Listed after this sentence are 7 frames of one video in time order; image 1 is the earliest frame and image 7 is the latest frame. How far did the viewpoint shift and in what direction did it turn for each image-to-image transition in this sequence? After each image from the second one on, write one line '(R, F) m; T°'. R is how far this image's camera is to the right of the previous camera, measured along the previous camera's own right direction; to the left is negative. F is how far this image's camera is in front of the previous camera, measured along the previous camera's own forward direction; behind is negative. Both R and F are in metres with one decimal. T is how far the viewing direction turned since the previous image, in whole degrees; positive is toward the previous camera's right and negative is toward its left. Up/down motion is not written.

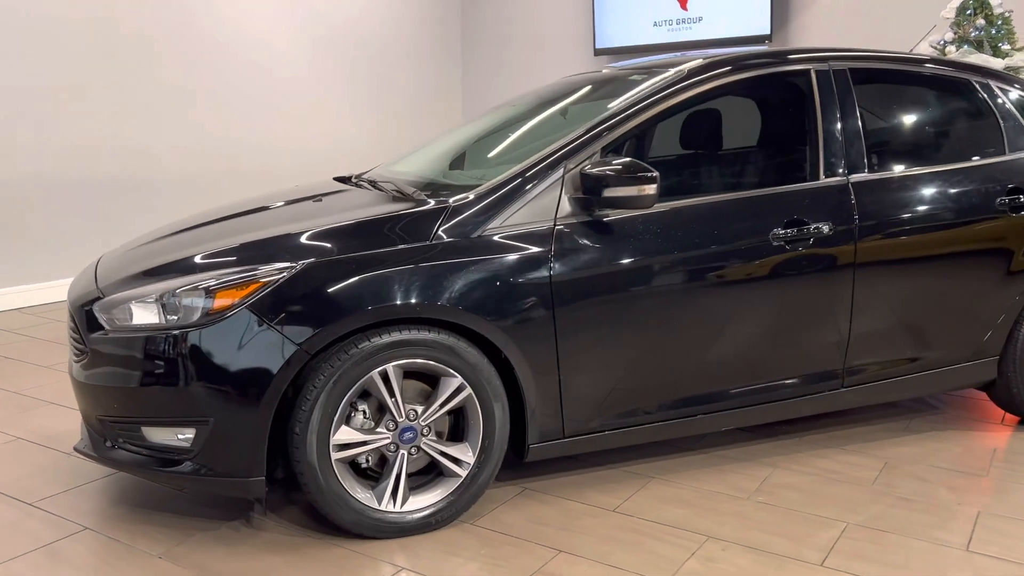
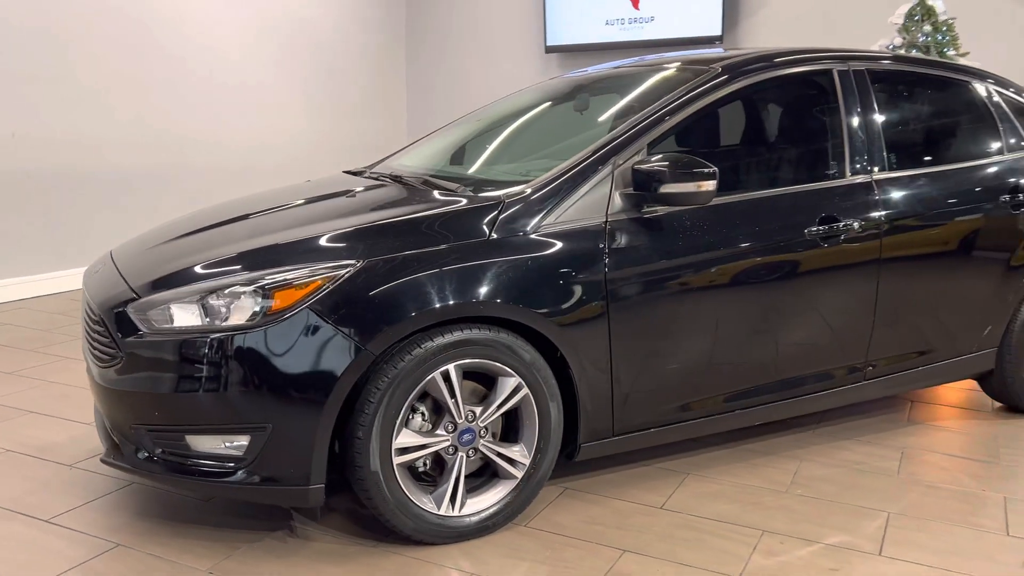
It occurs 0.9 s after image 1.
(-0.4, +0.1) m; +6°
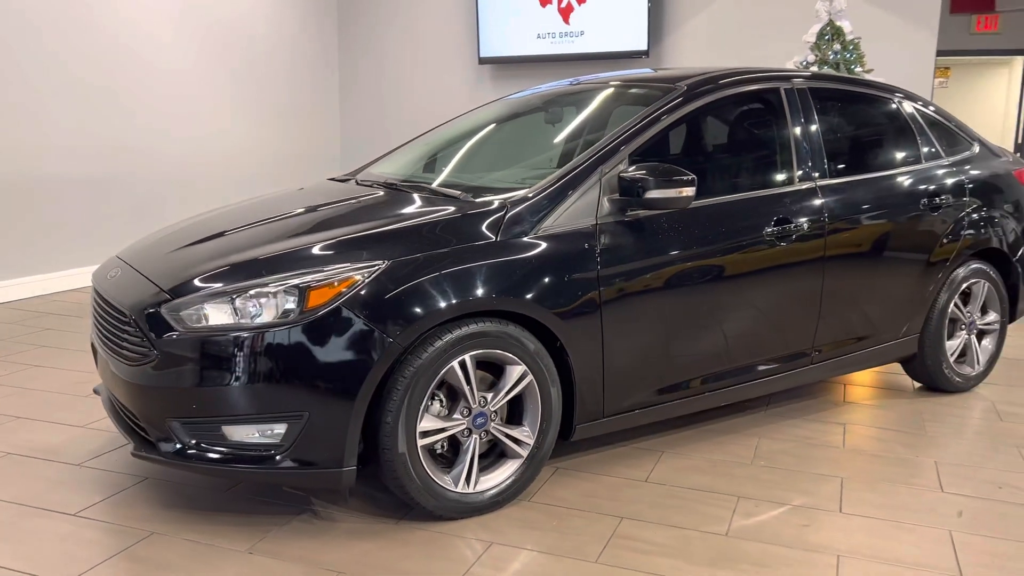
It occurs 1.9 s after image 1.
(-0.3, -0.2) m; +6°
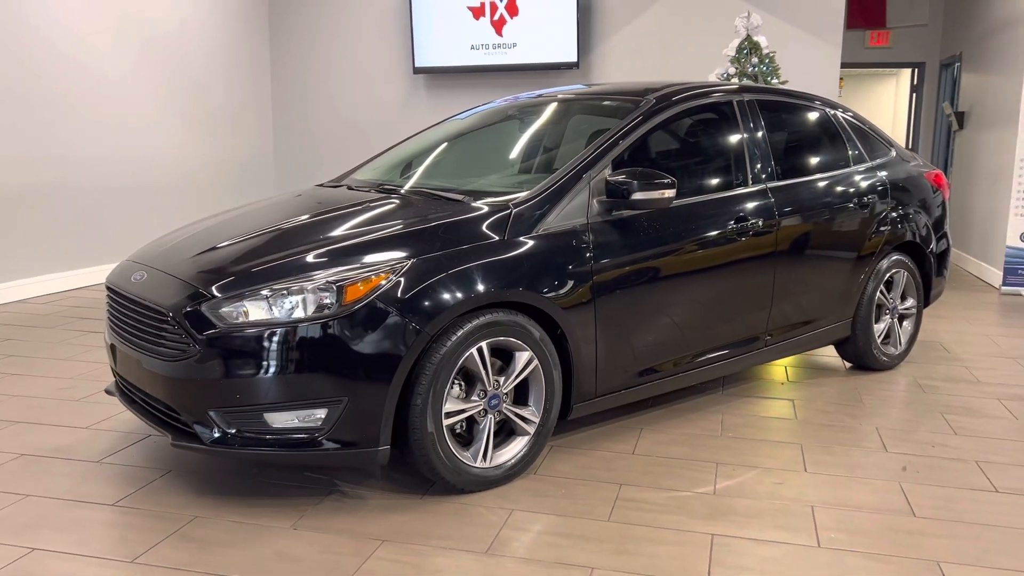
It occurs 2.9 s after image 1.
(-0.3, -0.2) m; +6°
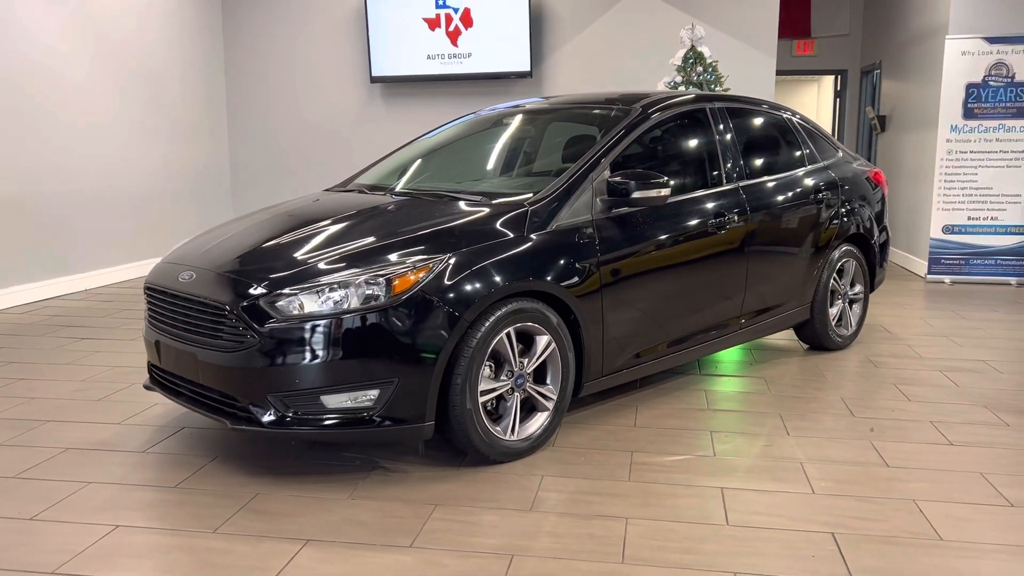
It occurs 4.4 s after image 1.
(-0.3, -0.3) m; +5°
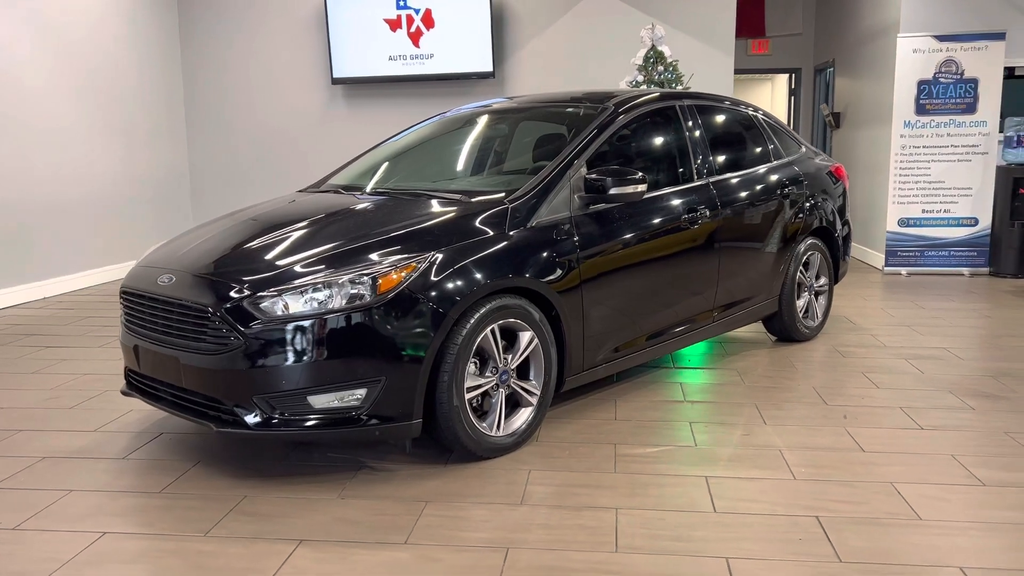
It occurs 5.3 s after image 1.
(-0.1, 0.0) m; +3°
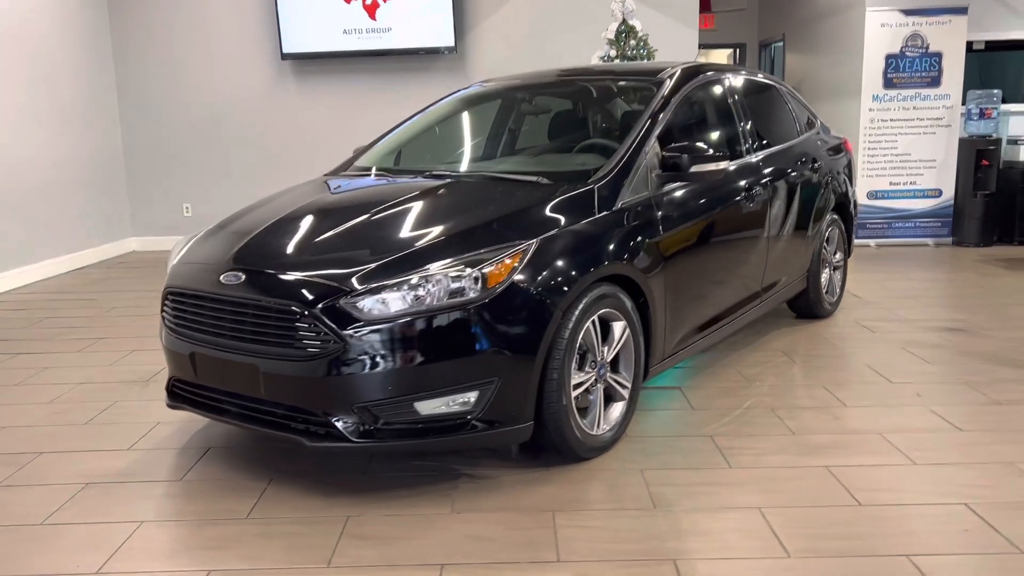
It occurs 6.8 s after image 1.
(-0.6, +0.2) m; +7°
